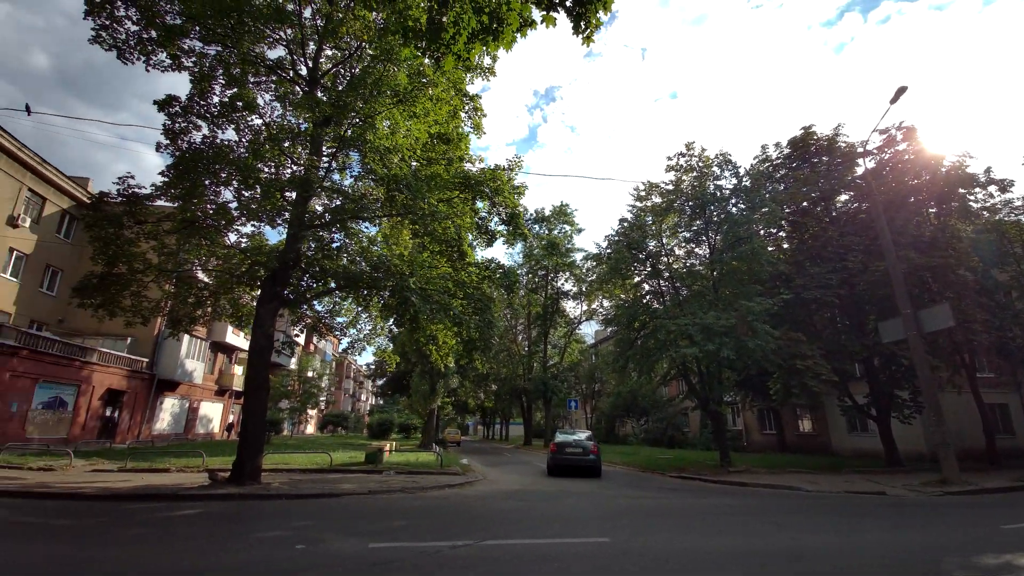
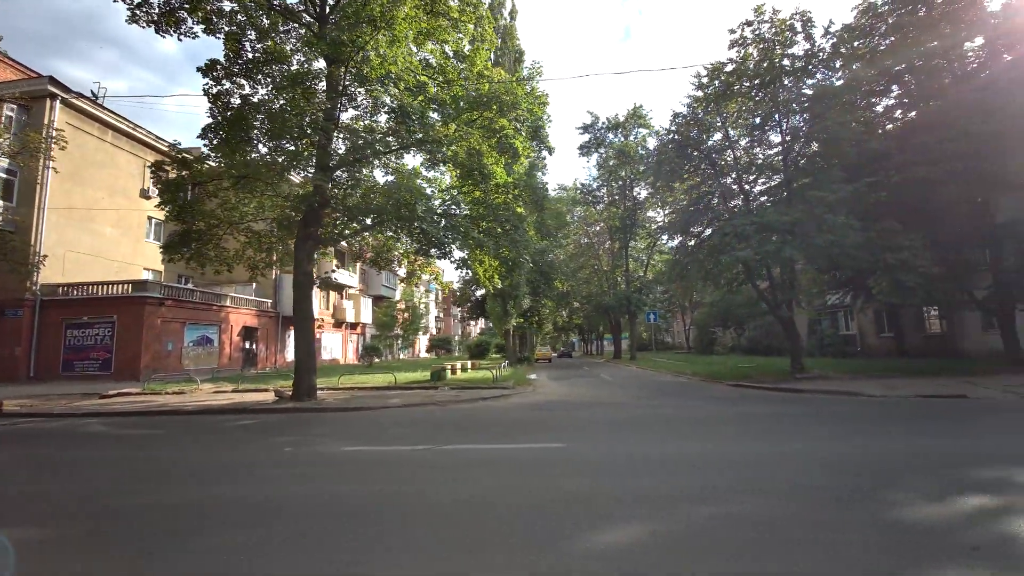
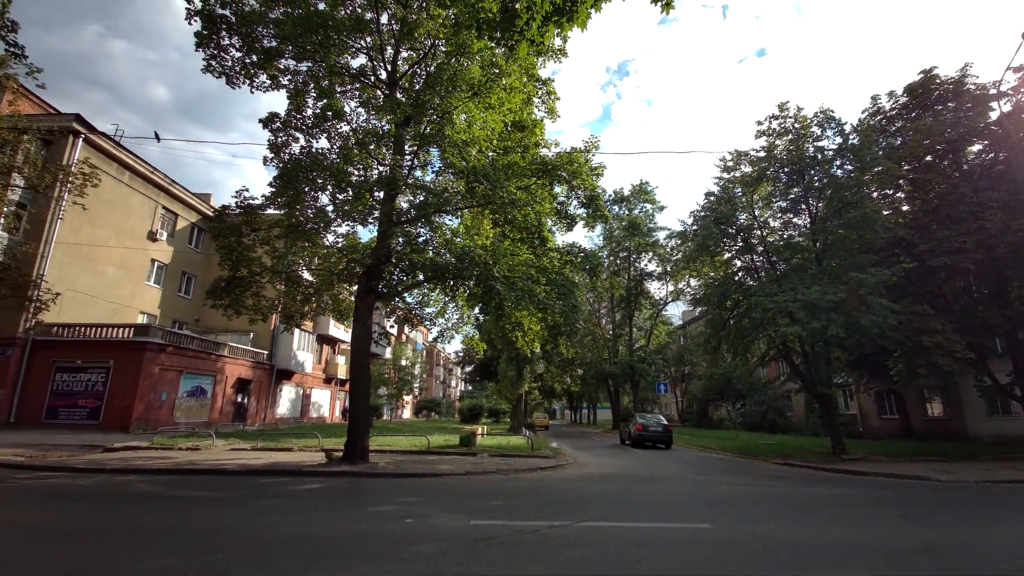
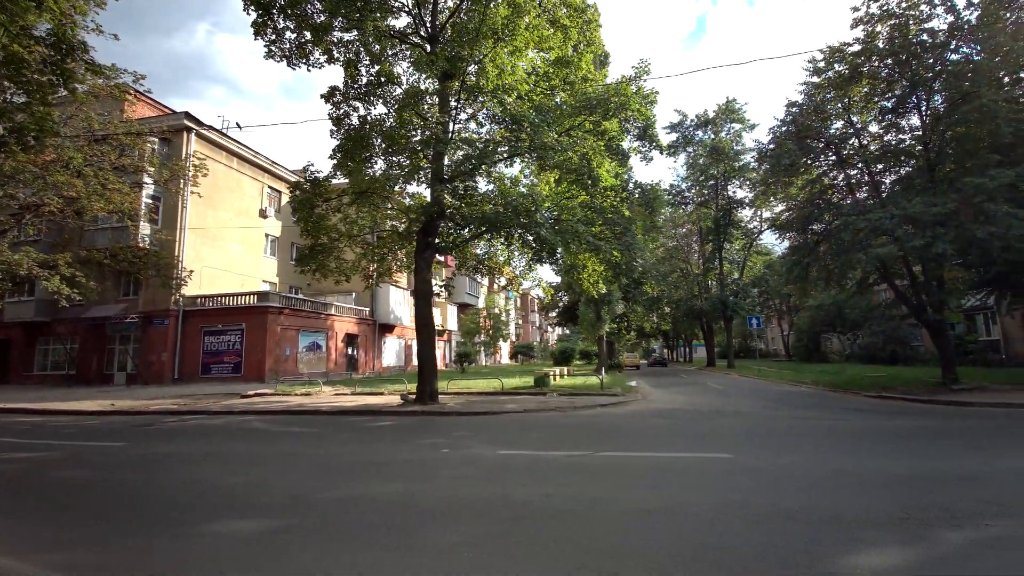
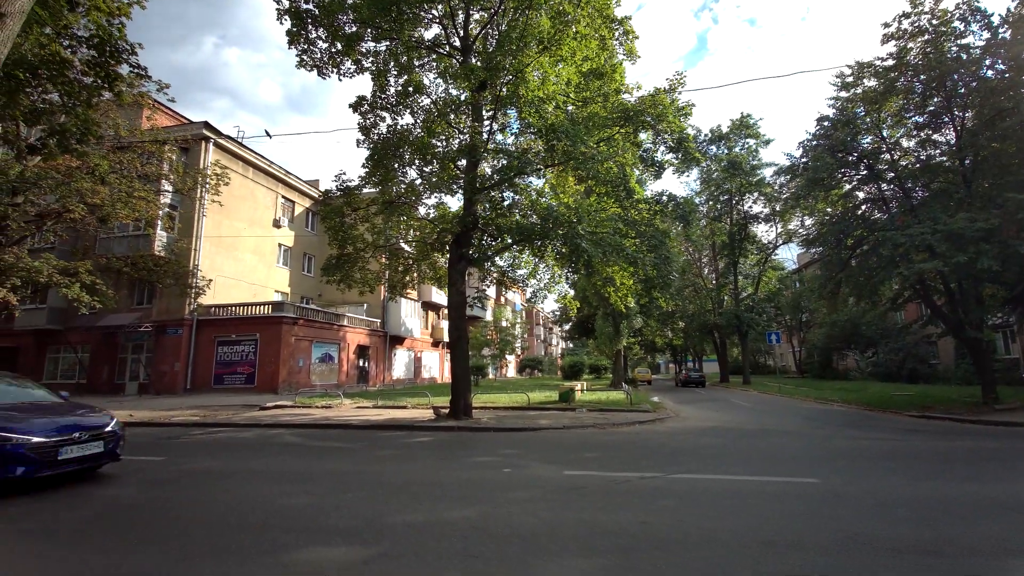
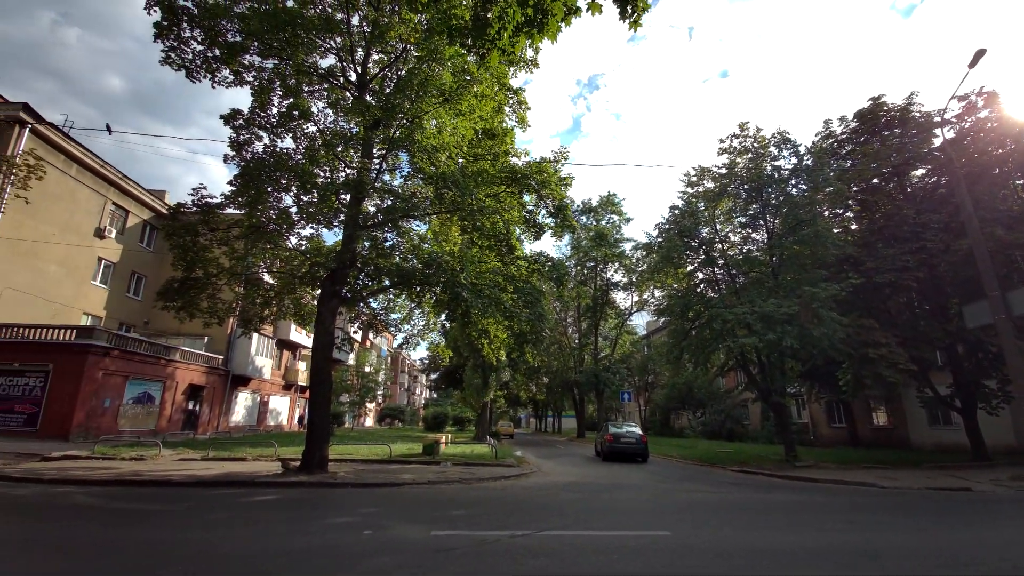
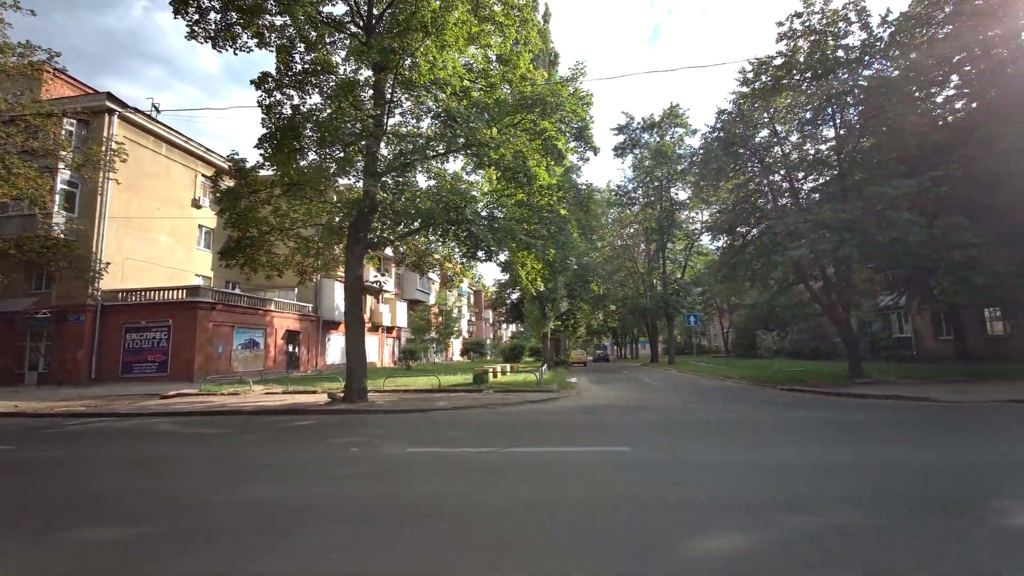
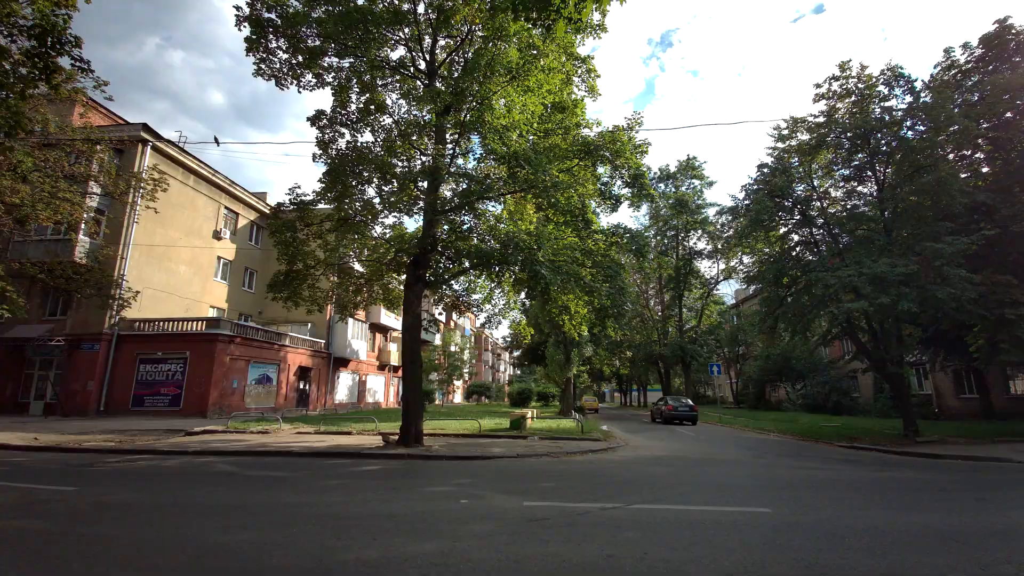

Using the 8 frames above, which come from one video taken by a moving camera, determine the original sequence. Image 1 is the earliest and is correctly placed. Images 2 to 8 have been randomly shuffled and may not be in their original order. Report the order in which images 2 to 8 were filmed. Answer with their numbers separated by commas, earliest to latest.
6, 3, 8, 5, 4, 7, 2
